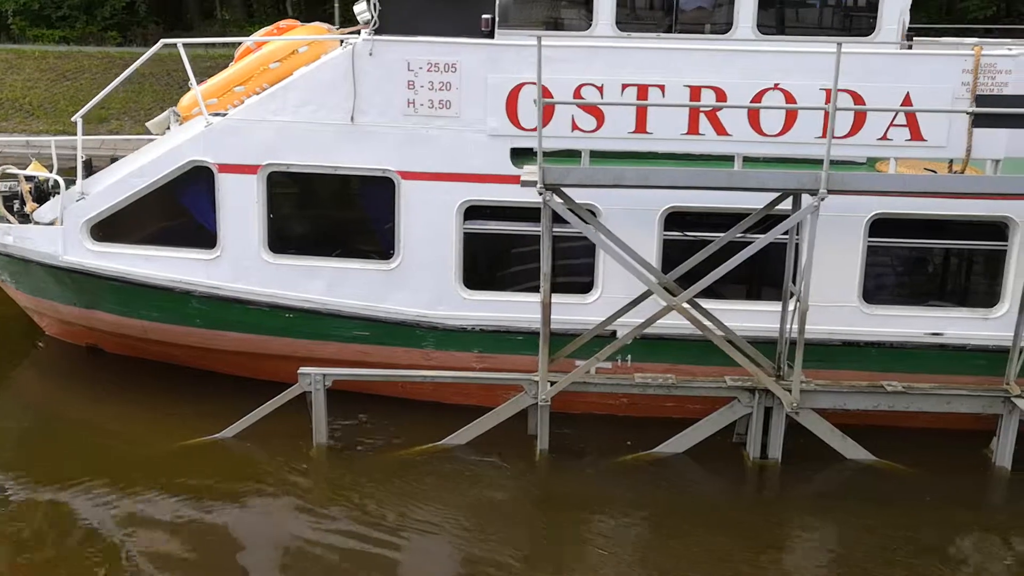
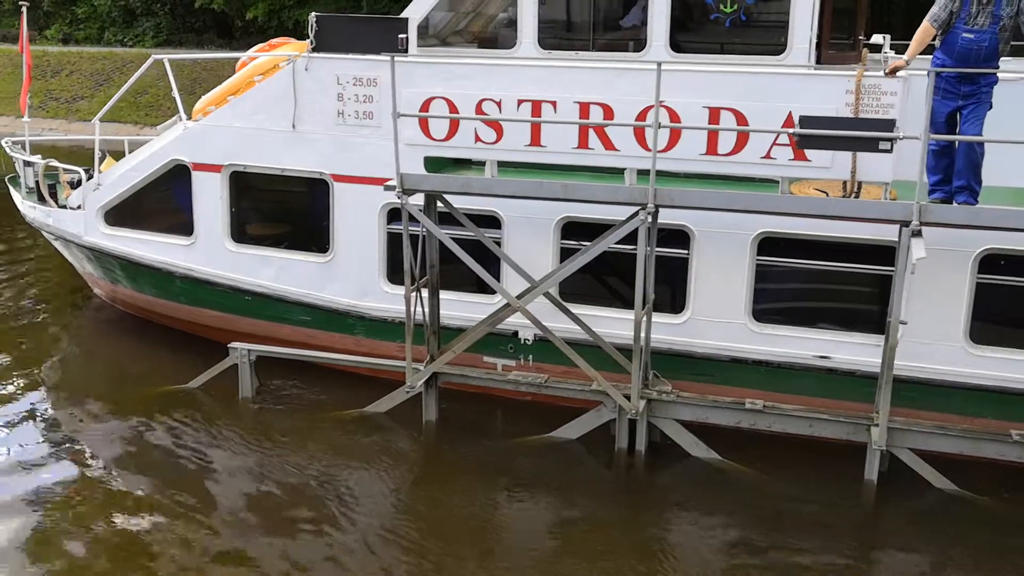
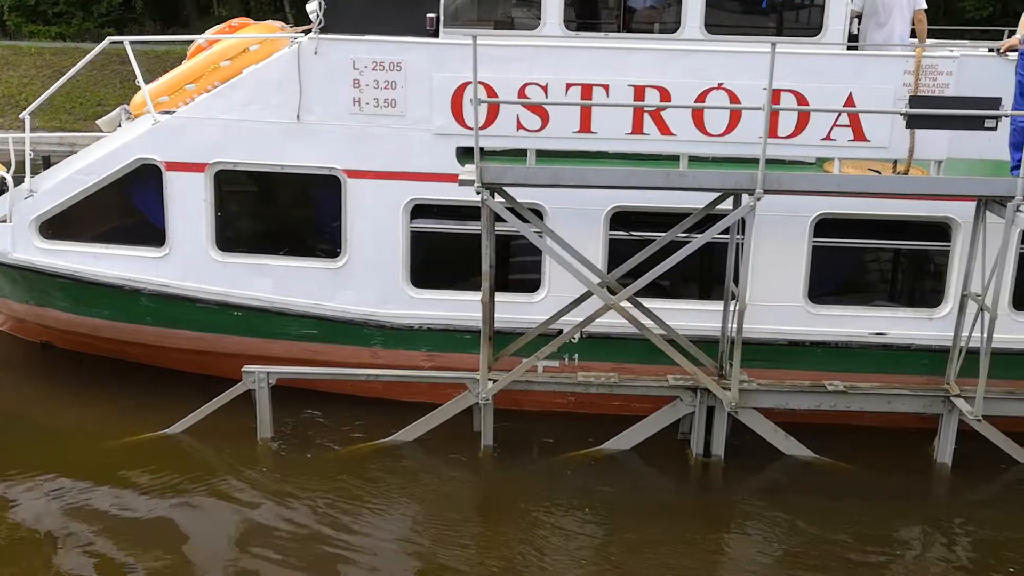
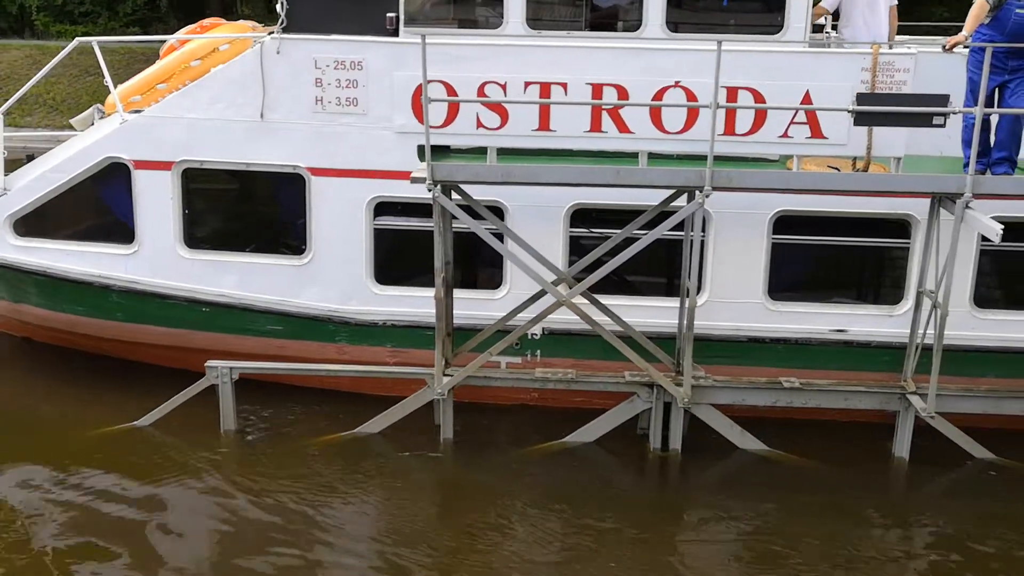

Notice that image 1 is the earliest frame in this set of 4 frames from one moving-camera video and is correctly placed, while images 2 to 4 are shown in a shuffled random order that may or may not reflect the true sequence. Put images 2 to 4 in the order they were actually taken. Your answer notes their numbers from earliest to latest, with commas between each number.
3, 4, 2
